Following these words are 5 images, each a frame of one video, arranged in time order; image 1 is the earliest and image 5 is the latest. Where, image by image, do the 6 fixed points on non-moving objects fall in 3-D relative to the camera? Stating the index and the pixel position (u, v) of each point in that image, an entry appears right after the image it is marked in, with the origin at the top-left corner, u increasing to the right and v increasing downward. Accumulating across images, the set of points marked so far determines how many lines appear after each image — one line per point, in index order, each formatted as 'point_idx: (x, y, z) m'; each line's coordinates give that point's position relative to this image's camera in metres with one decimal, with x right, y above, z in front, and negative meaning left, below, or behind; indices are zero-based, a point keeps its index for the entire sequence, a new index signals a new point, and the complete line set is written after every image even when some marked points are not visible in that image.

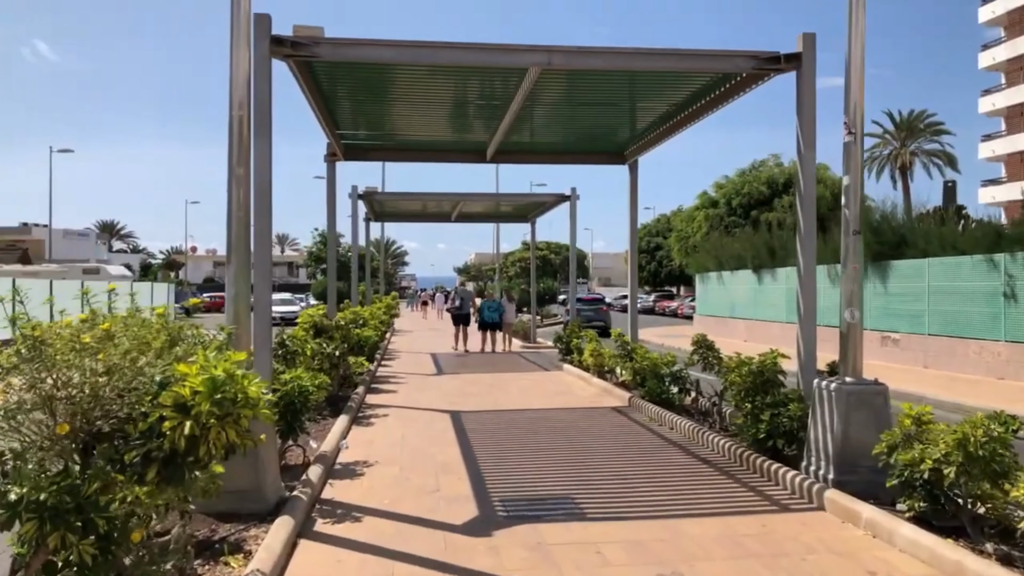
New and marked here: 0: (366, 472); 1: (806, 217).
0: (-1.3, -1.7, +7.7) m
1: (+2.6, +0.6, +7.5) m
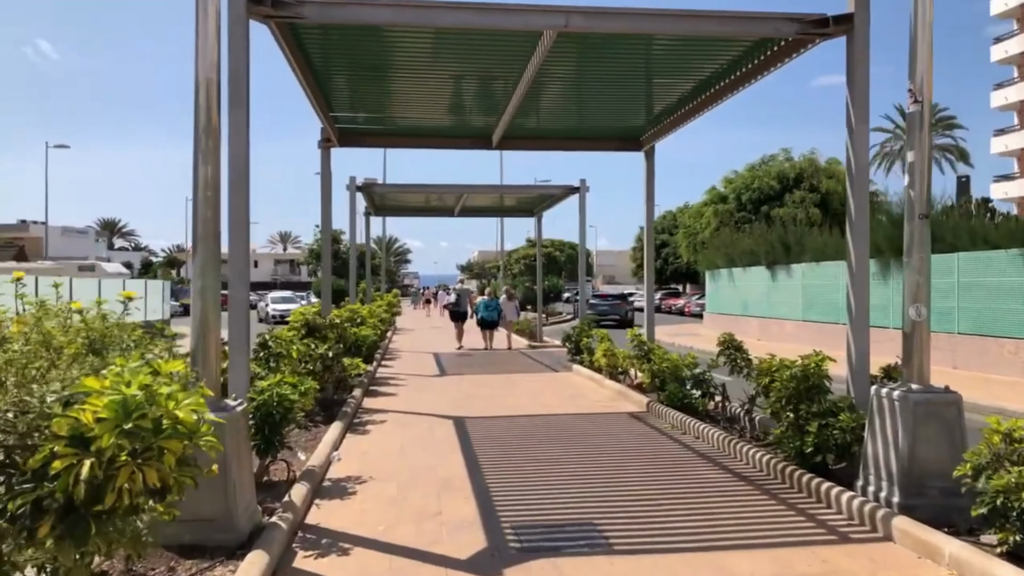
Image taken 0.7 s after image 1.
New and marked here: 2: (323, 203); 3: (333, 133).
0: (-1.2, -1.6, +6.8) m
1: (+2.7, +0.7, +6.6) m
2: (-2.6, +1.2, +11.8) m
3: (-2.5, +2.2, +12.0) m
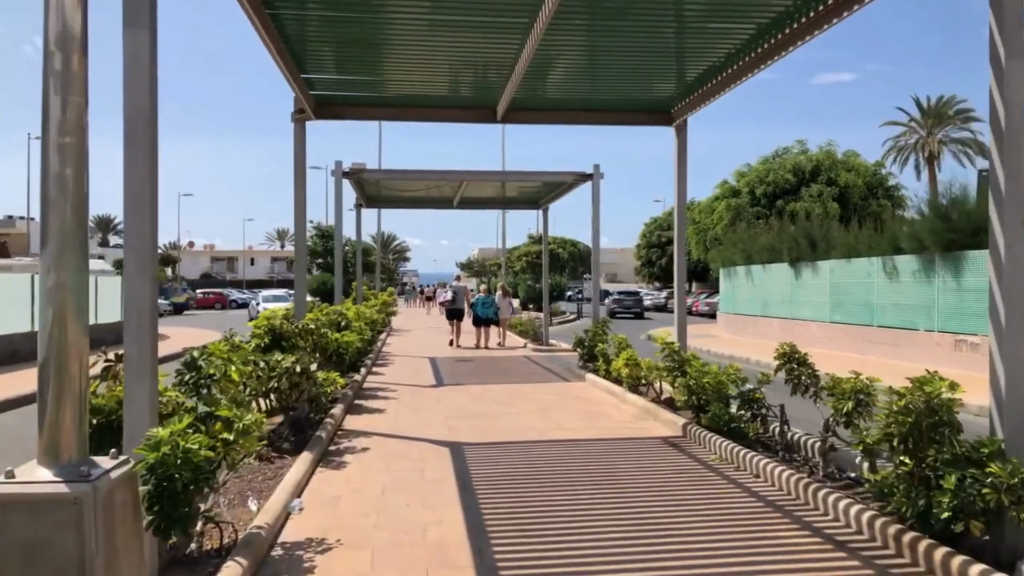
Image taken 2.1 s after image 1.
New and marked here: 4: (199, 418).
0: (-1.2, -1.6, +5.0) m
1: (+2.8, +0.7, +4.8) m
2: (-2.5, +1.2, +9.9) m
3: (-2.4, +2.2, +10.1) m
4: (-1.8, -0.8, +4.9) m
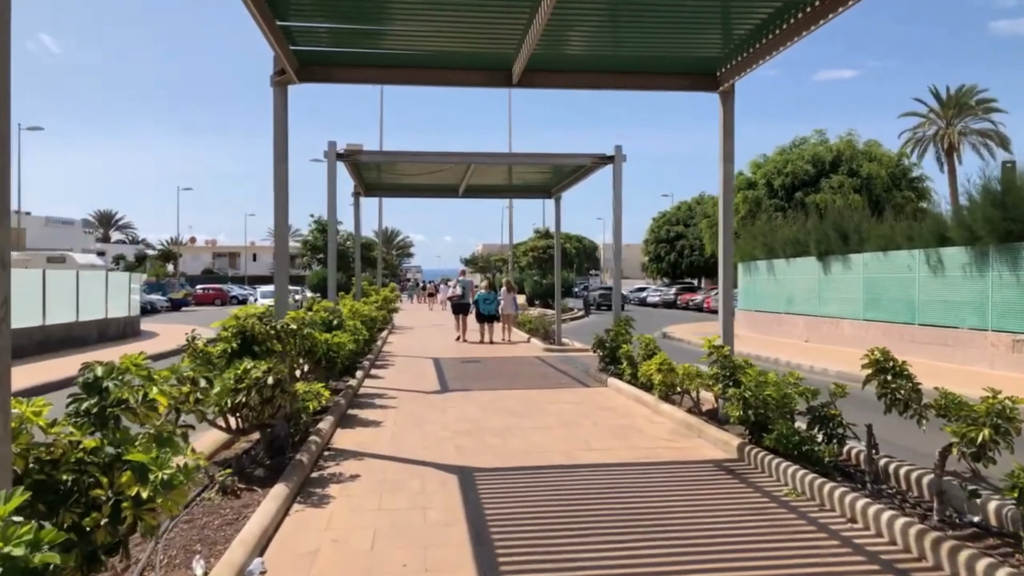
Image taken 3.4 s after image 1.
0: (-1.0, -1.6, +3.5) m
1: (+3.0, +0.7, +3.2) m
2: (-2.4, +1.3, +8.4) m
3: (-2.3, +2.3, +8.6) m
4: (-1.6, -0.7, +3.4) m
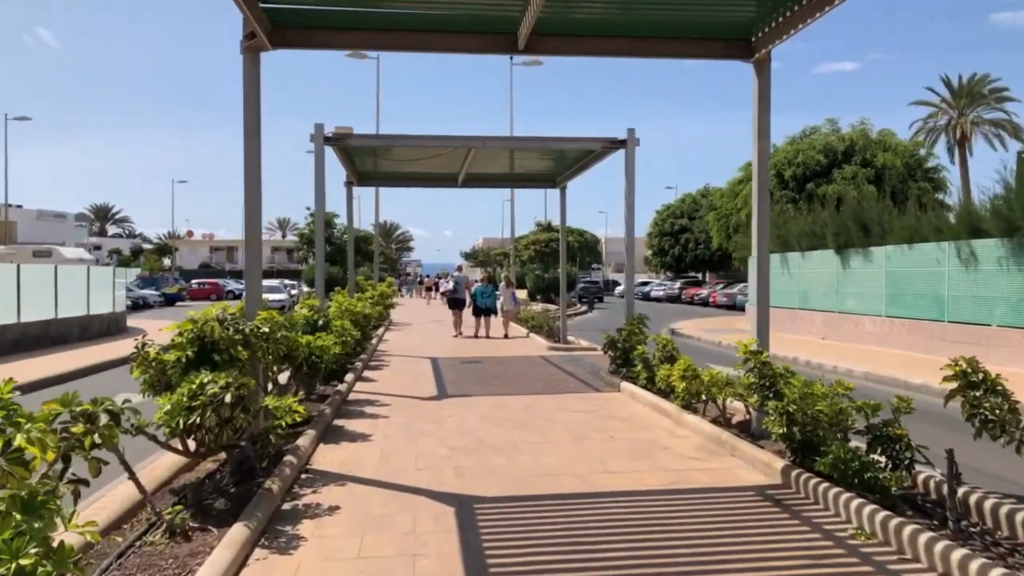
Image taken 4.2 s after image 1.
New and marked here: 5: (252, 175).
0: (-0.9, -1.6, +2.4) m
1: (+3.0, +0.7, +2.1) m
2: (-2.3, +1.3, +7.3) m
3: (-2.2, +2.3, +7.5) m
4: (-1.6, -0.7, +2.3) m
5: (-2.3, +1.0, +7.3) m
